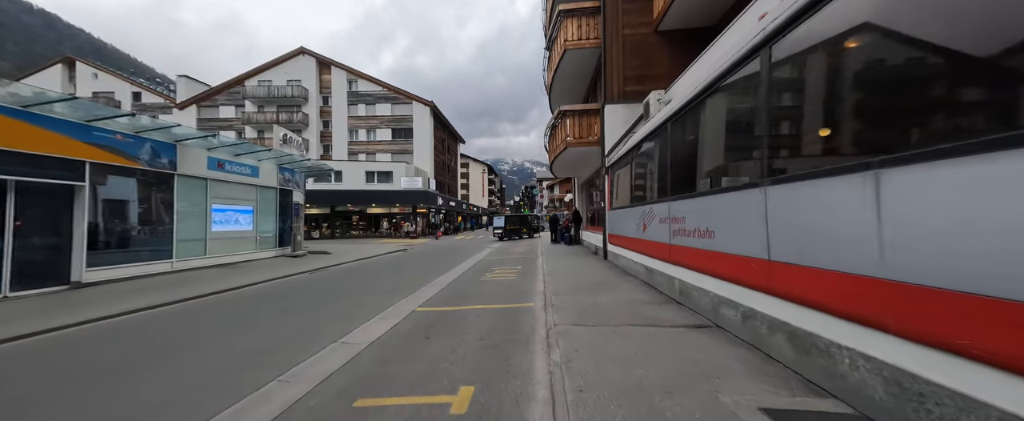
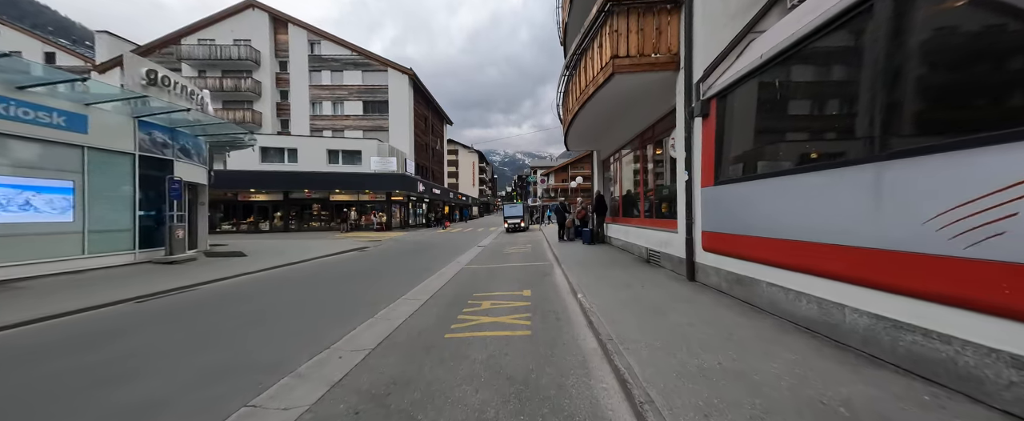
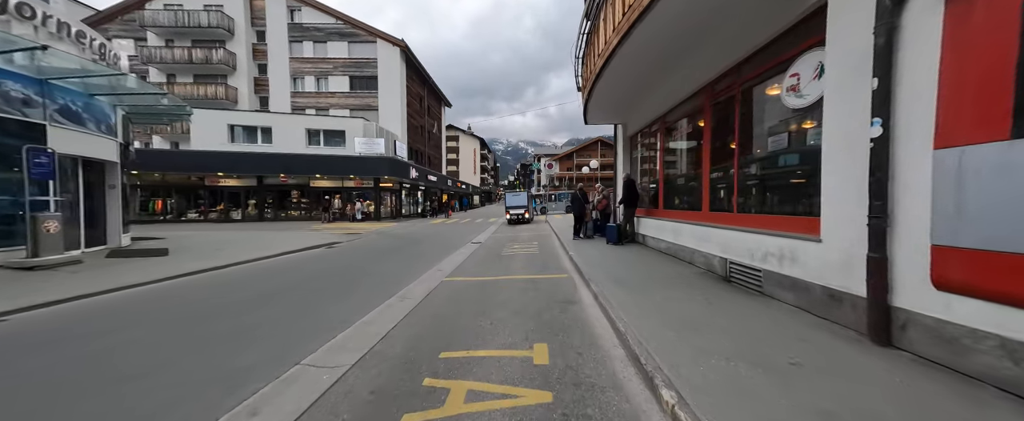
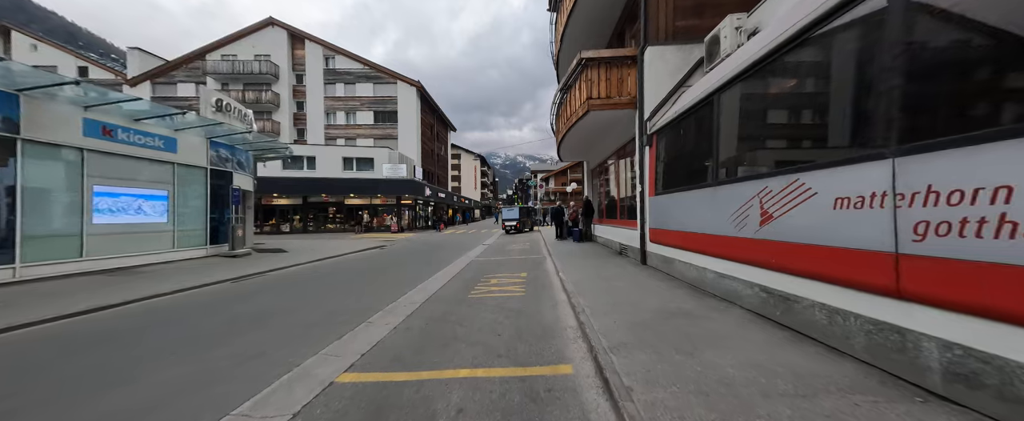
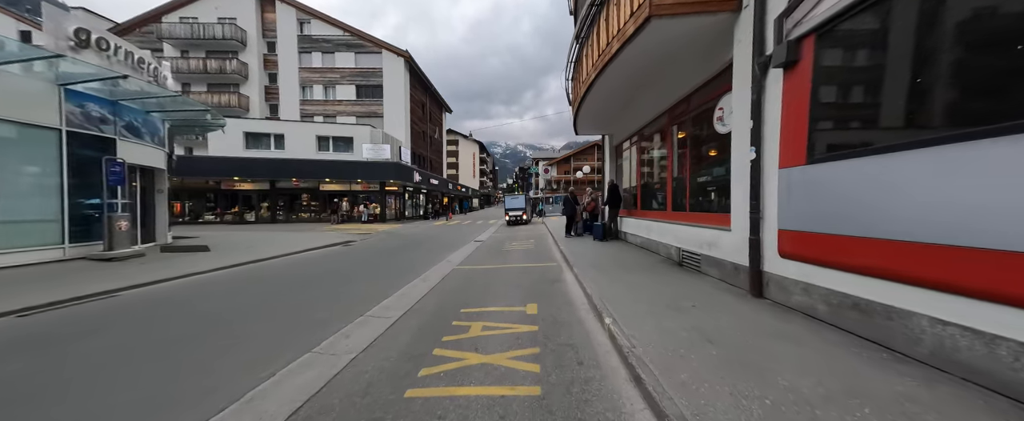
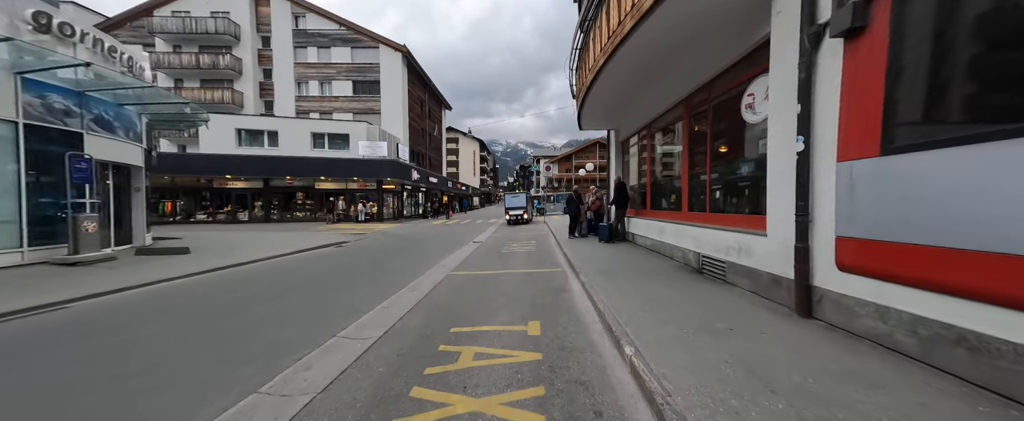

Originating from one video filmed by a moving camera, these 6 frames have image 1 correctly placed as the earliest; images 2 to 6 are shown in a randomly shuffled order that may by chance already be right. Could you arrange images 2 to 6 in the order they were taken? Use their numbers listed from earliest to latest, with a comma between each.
4, 2, 5, 6, 3
